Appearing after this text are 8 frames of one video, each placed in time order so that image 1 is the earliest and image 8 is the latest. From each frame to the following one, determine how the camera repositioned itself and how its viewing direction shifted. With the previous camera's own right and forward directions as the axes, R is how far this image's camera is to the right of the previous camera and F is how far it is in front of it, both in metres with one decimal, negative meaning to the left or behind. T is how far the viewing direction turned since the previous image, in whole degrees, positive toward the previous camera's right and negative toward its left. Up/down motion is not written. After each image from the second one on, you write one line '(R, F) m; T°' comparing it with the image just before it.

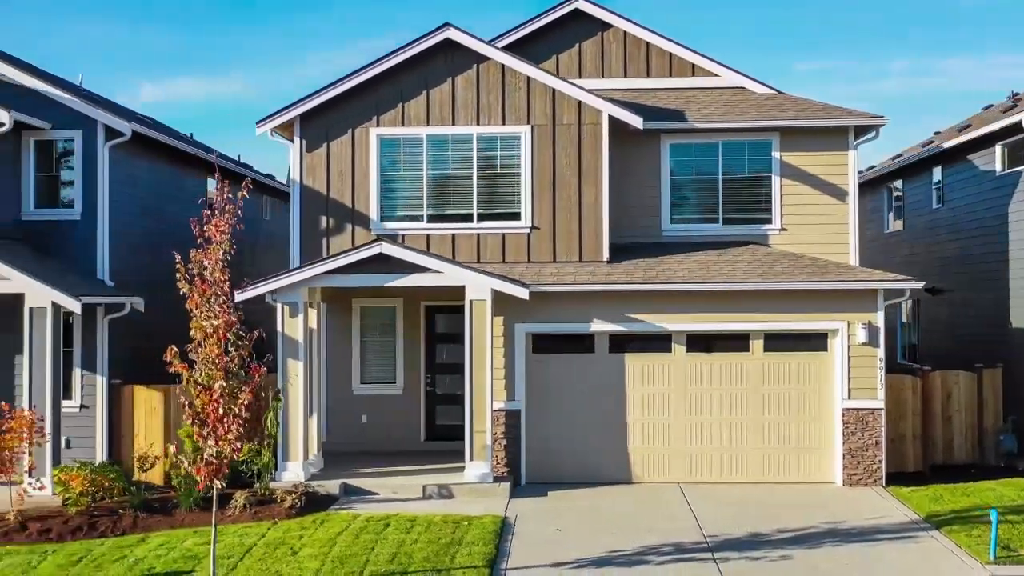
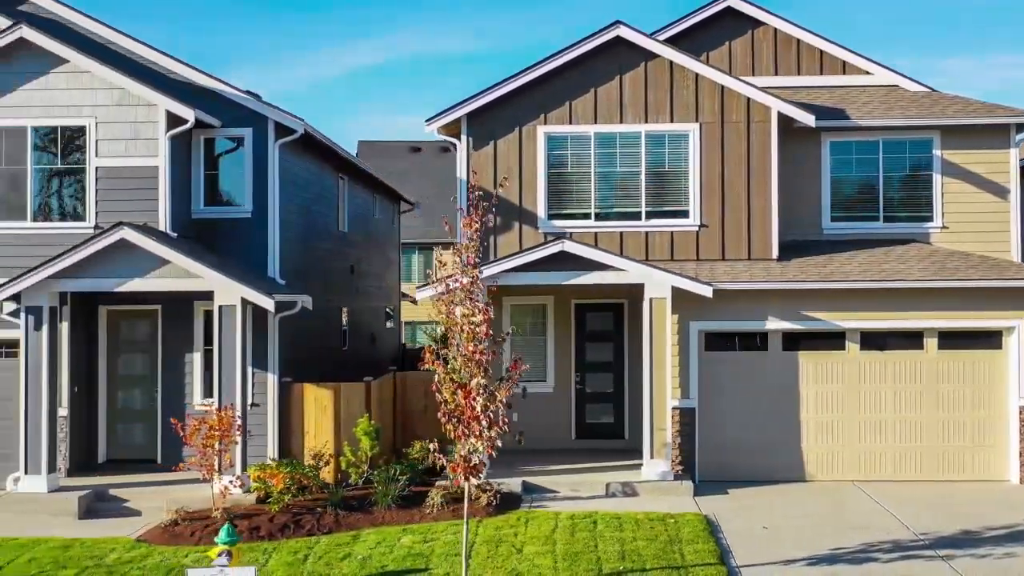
(-2.1, 0.0) m; 0°
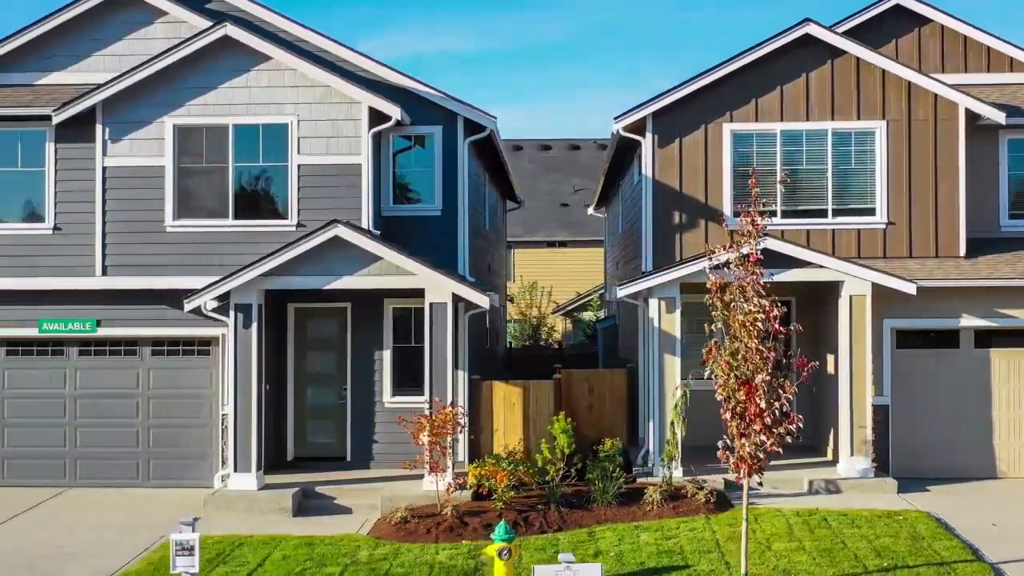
(-2.4, 0.0) m; 0°
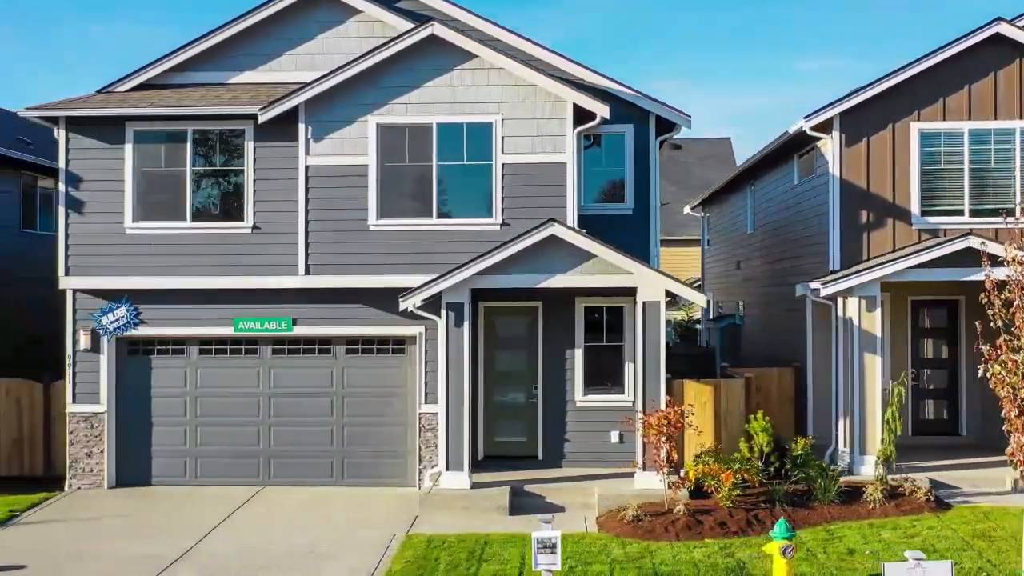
(-2.4, 0.0) m; 0°
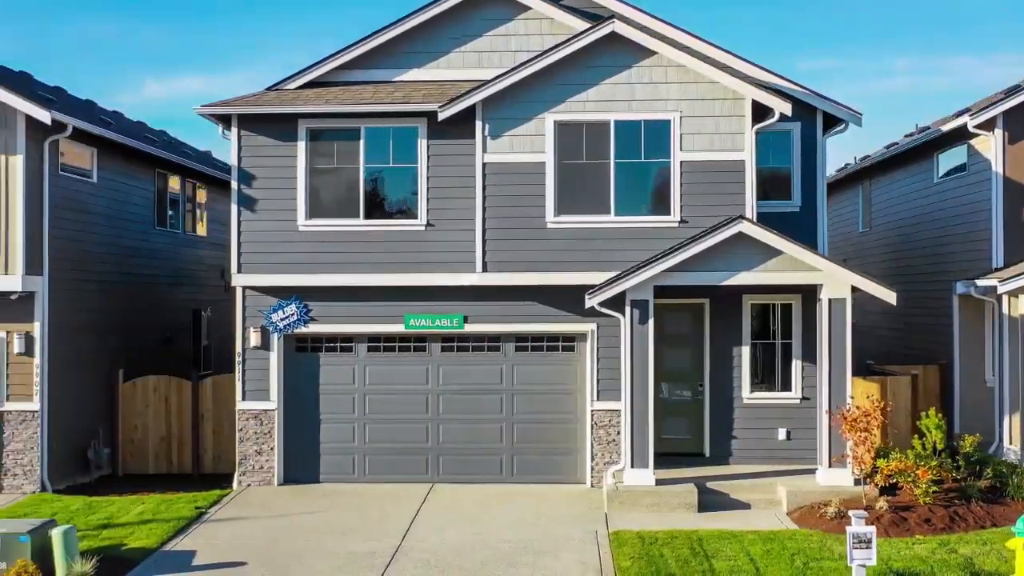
(-2.1, 0.0) m; 0°
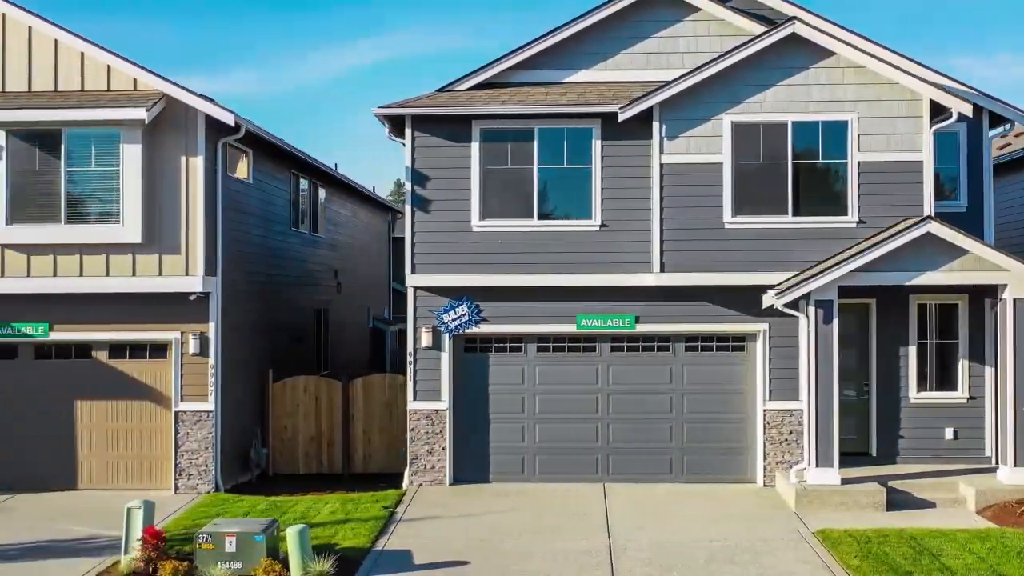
(-2.1, -0.1) m; 0°
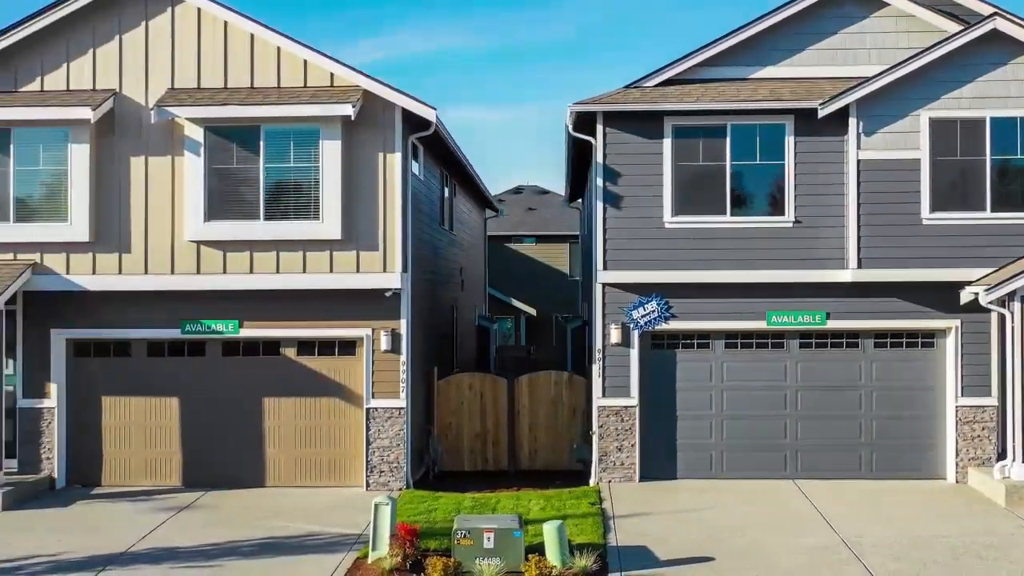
(-2.4, 0.0) m; 0°
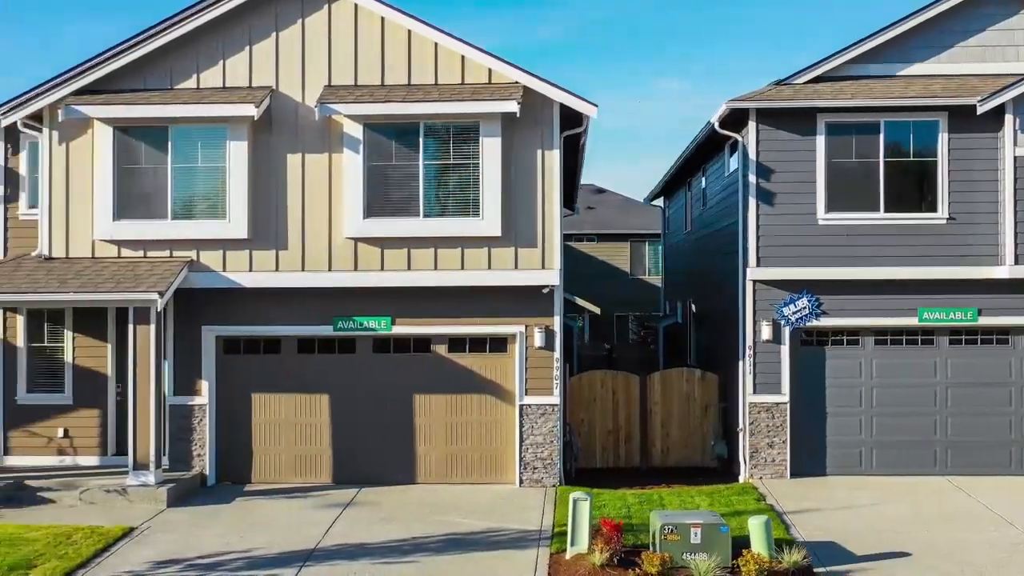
(-1.9, 0.0) m; 0°
